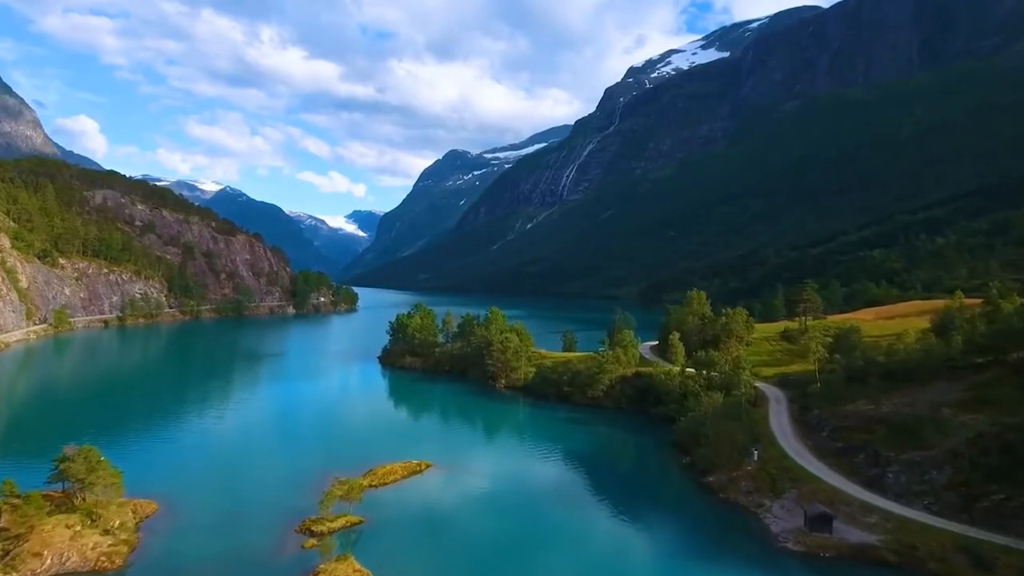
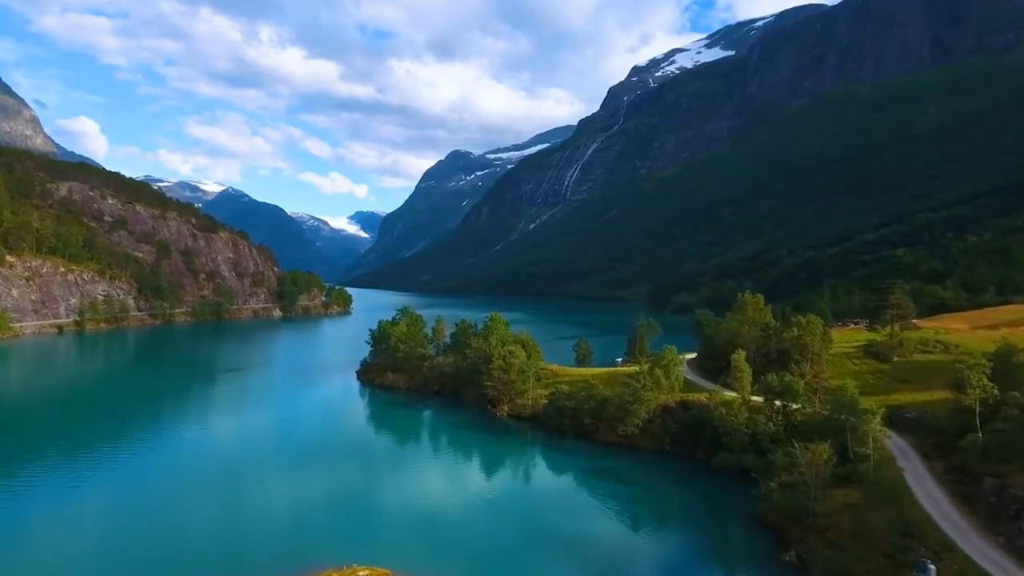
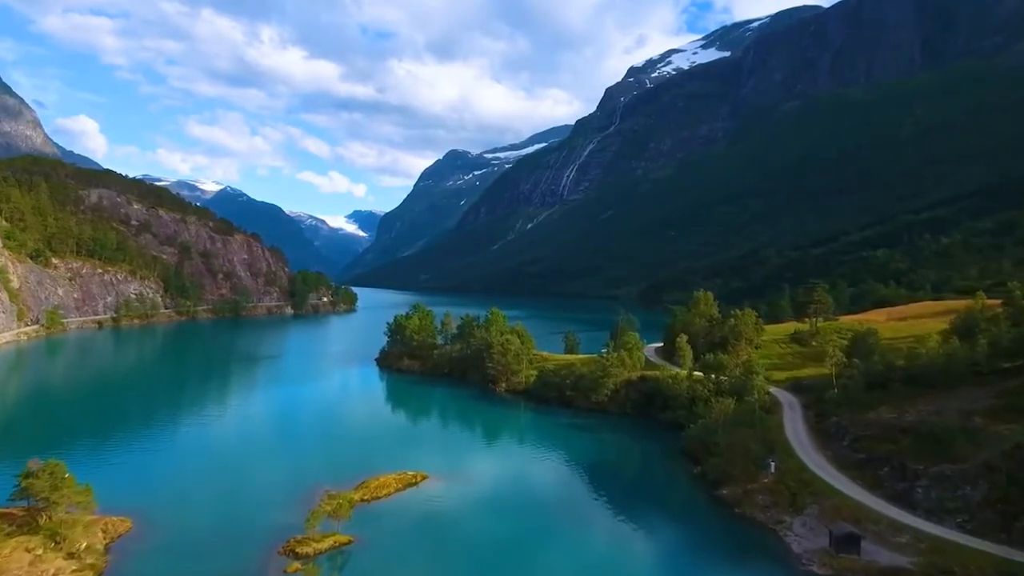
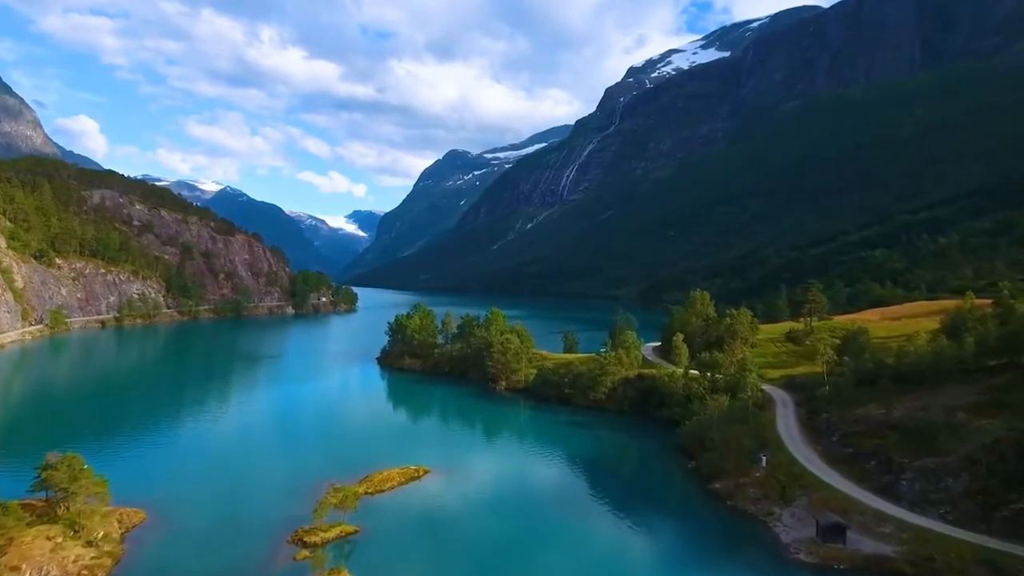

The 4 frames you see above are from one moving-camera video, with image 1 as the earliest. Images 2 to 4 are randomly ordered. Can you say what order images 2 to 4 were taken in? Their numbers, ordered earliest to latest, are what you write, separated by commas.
4, 3, 2
